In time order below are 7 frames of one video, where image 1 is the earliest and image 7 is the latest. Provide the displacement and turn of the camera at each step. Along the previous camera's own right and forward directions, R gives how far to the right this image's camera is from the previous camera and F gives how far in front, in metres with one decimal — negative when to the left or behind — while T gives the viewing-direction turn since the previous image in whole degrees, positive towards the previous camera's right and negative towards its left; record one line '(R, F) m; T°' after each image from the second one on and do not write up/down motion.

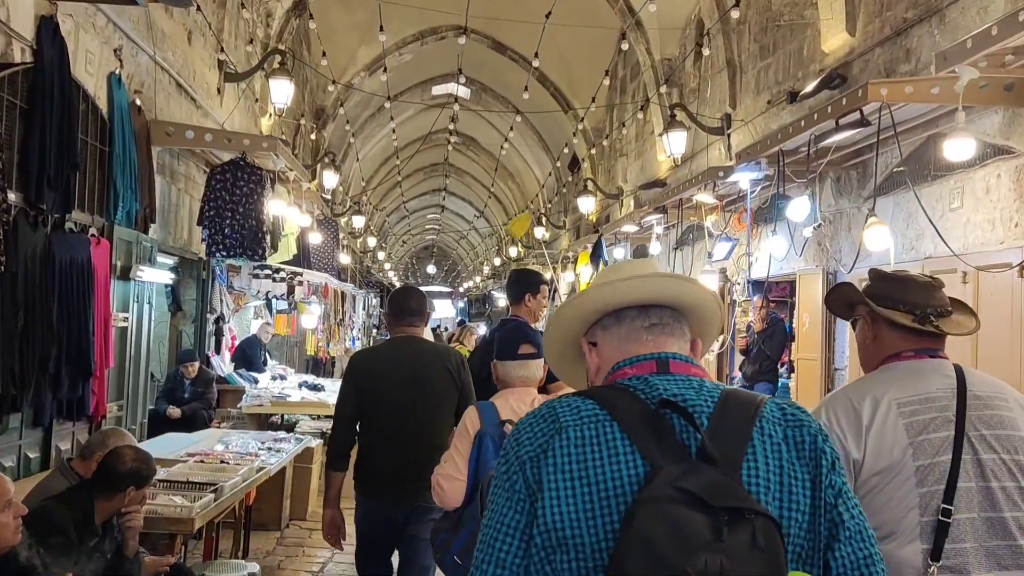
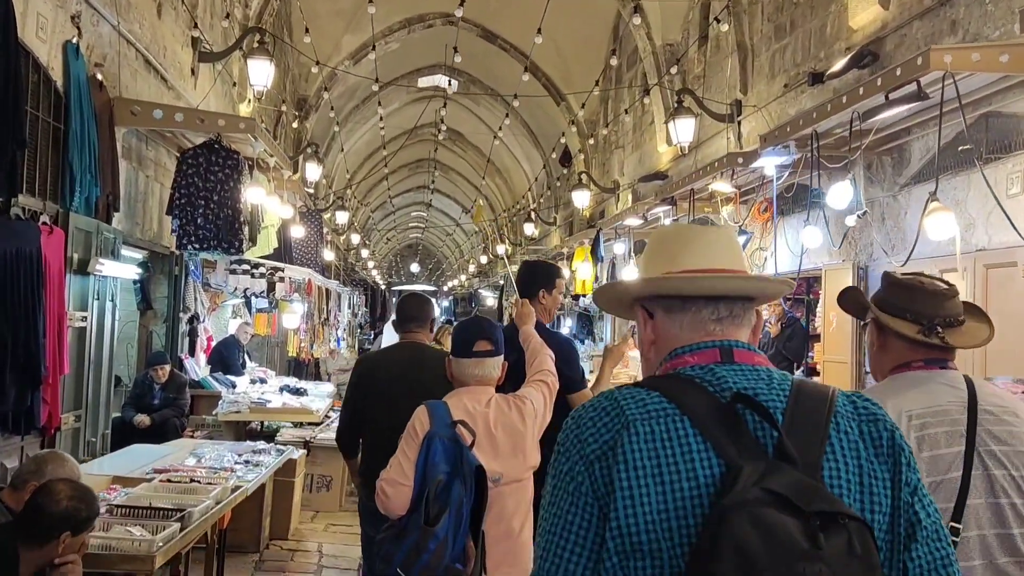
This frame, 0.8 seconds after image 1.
(-0.1, +0.6) m; +1°
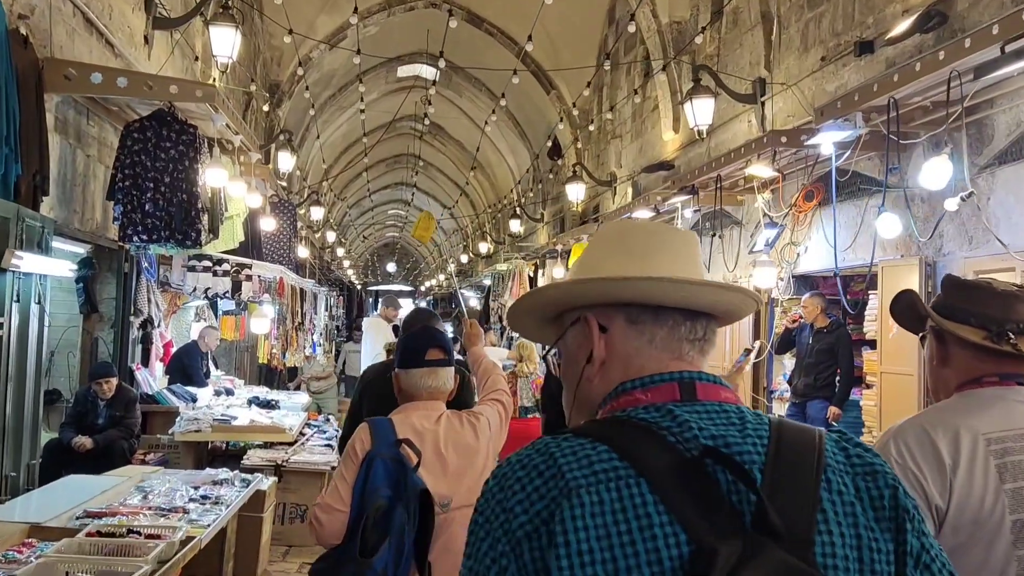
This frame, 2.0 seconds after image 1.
(-0.2, +0.9) m; +2°
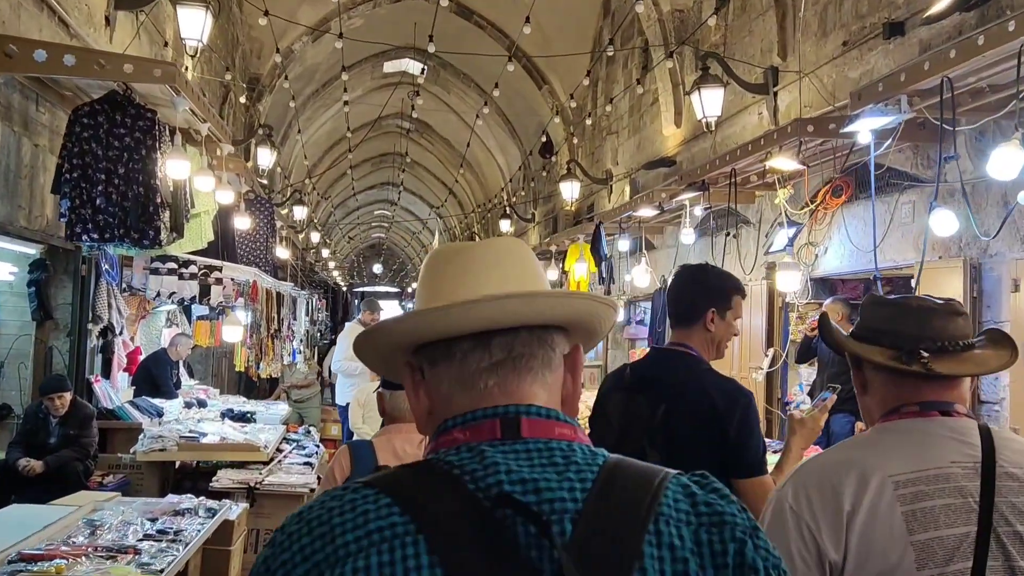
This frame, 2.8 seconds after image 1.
(-0.1, +0.6) m; +1°
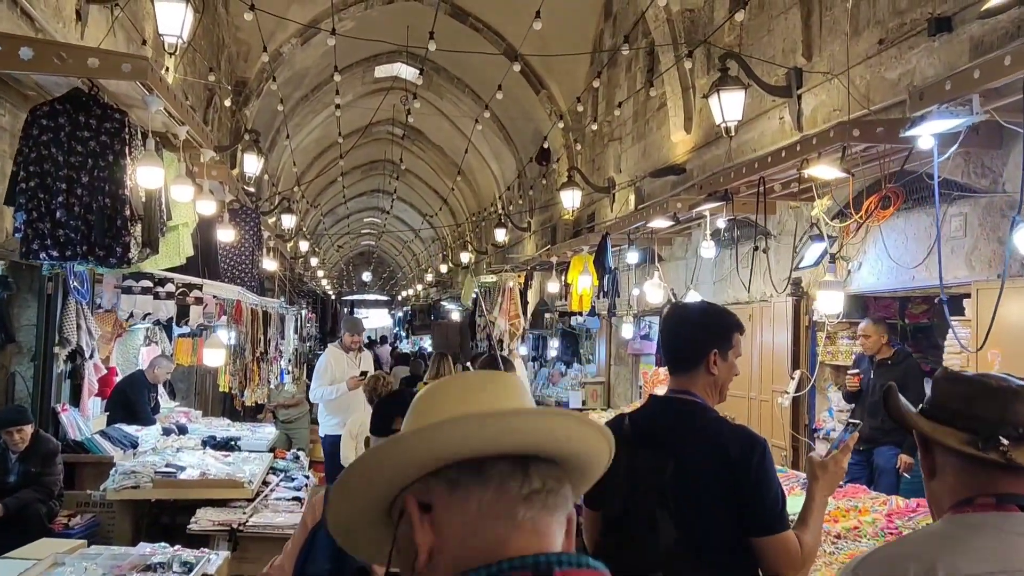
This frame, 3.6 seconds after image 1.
(-0.1, +0.5) m; +1°
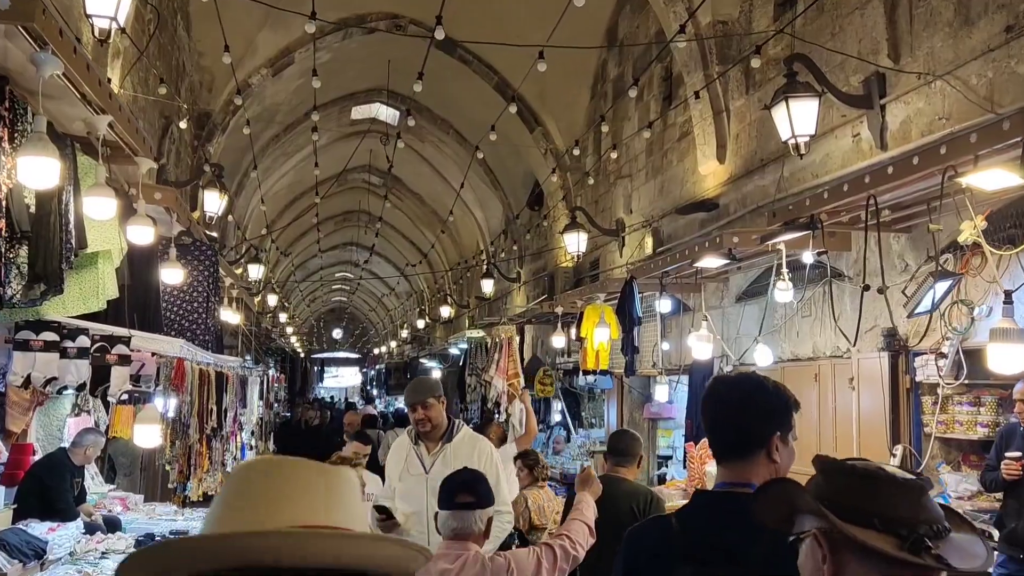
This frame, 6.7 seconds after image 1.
(-0.3, +1.3) m; +2°
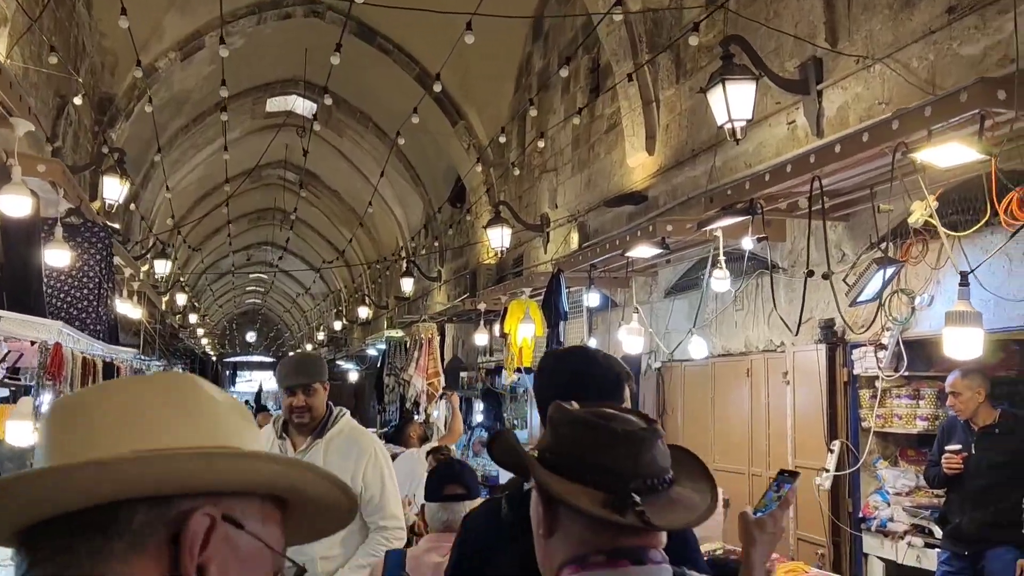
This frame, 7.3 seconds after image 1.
(0.0, +0.3) m; +5°
